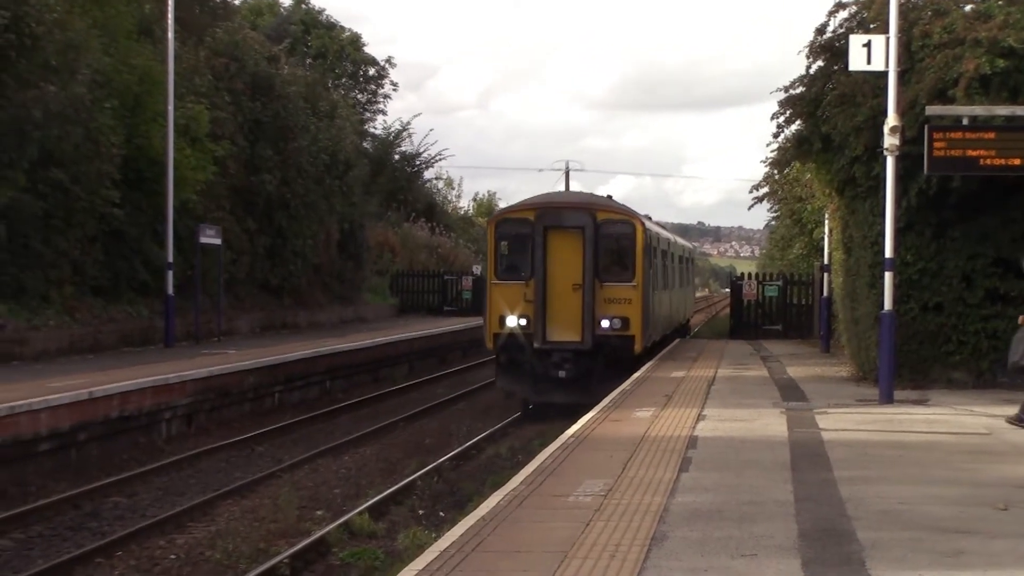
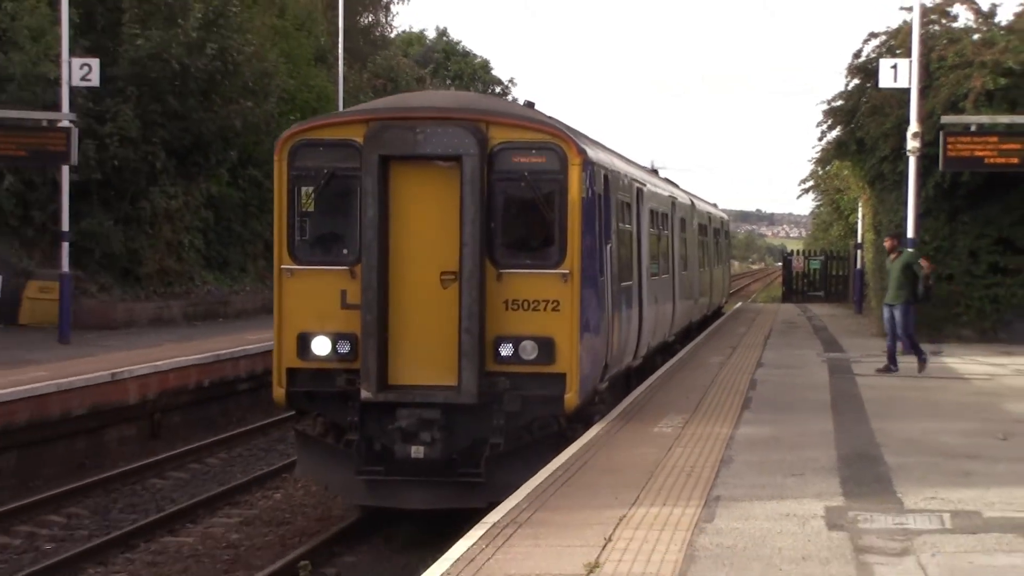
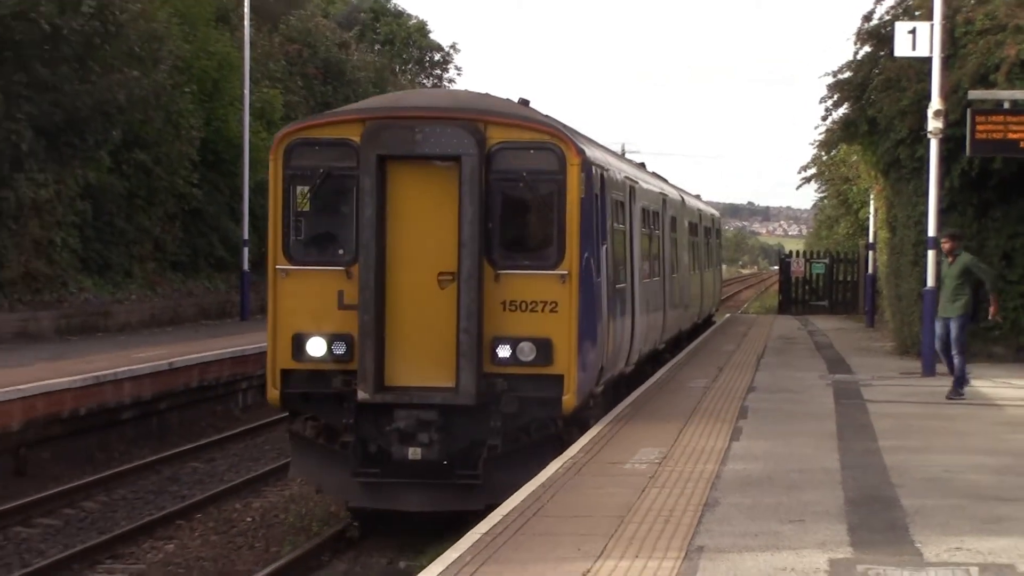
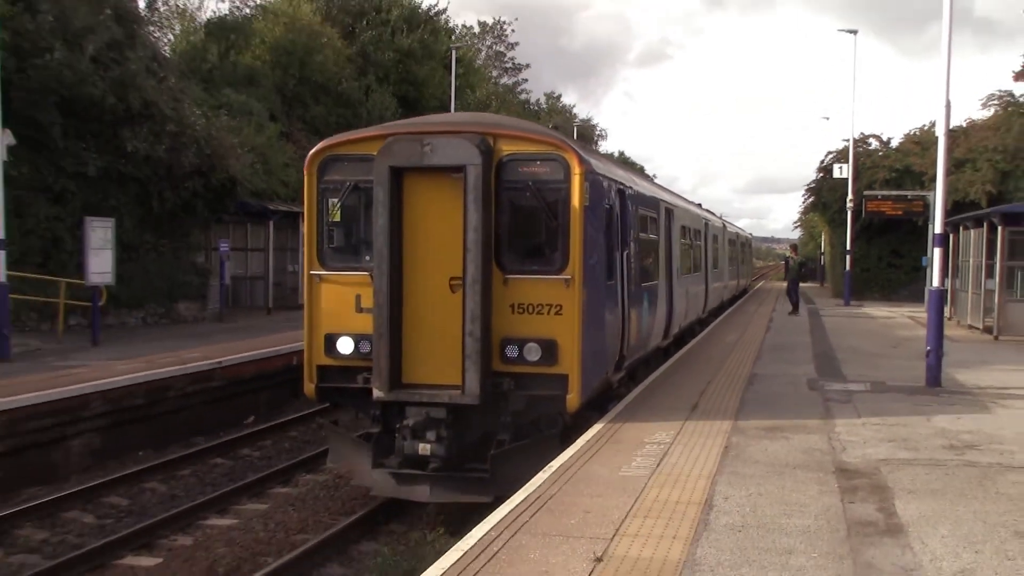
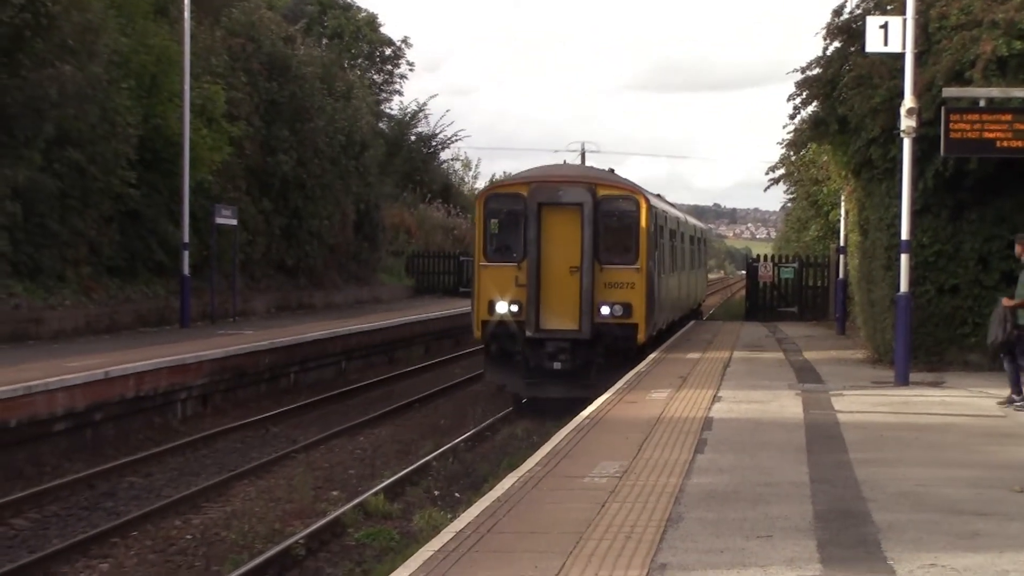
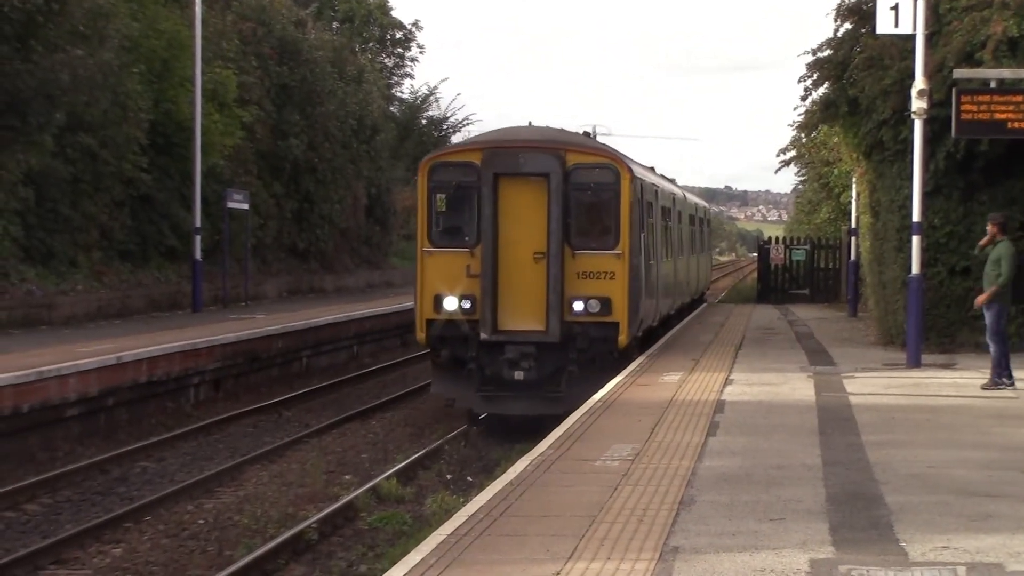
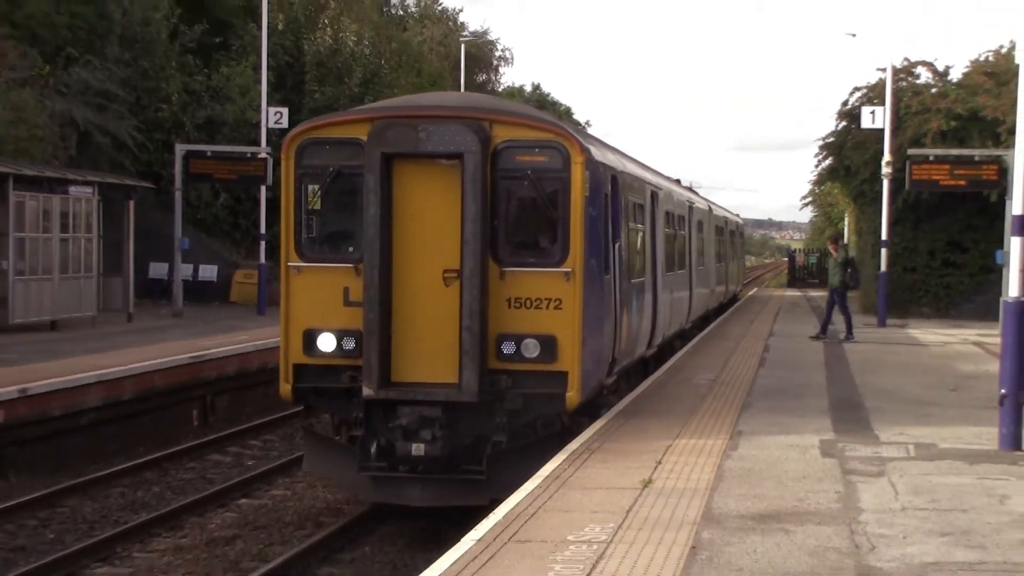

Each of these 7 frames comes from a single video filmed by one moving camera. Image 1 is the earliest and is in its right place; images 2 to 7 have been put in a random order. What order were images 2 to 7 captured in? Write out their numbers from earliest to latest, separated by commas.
5, 6, 3, 2, 7, 4
